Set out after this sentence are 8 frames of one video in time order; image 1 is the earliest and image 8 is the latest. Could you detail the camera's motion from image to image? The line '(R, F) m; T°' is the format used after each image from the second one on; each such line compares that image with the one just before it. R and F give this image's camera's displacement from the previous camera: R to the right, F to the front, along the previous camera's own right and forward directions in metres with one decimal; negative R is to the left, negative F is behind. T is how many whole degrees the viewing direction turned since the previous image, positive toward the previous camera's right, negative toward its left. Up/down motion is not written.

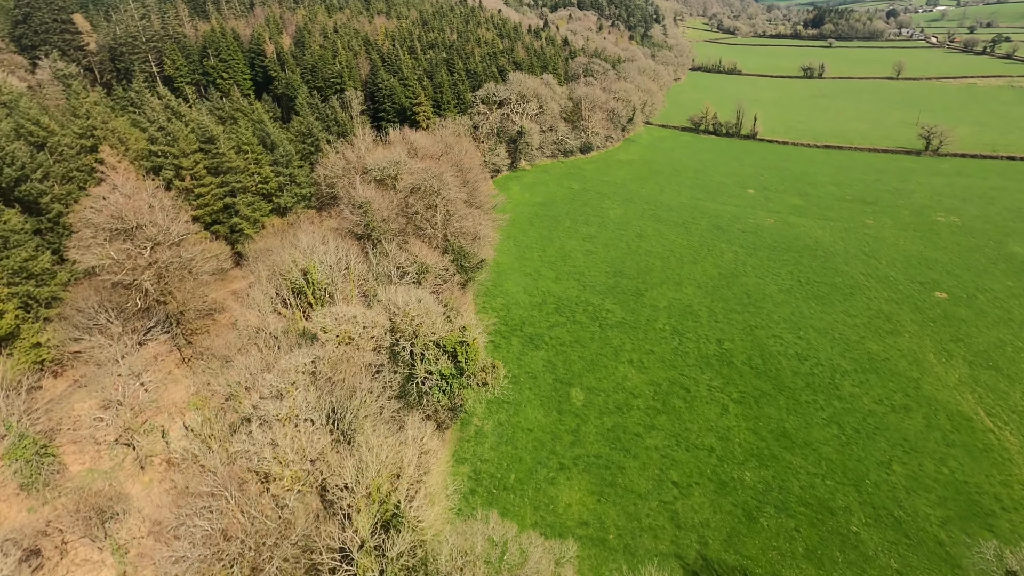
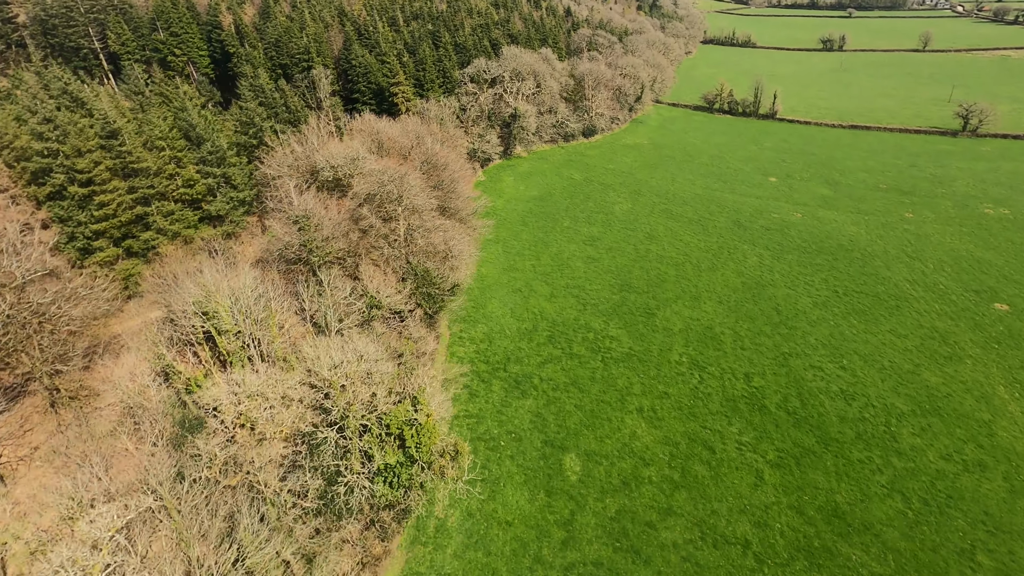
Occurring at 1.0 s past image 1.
(+1.6, +8.7) m; -1°
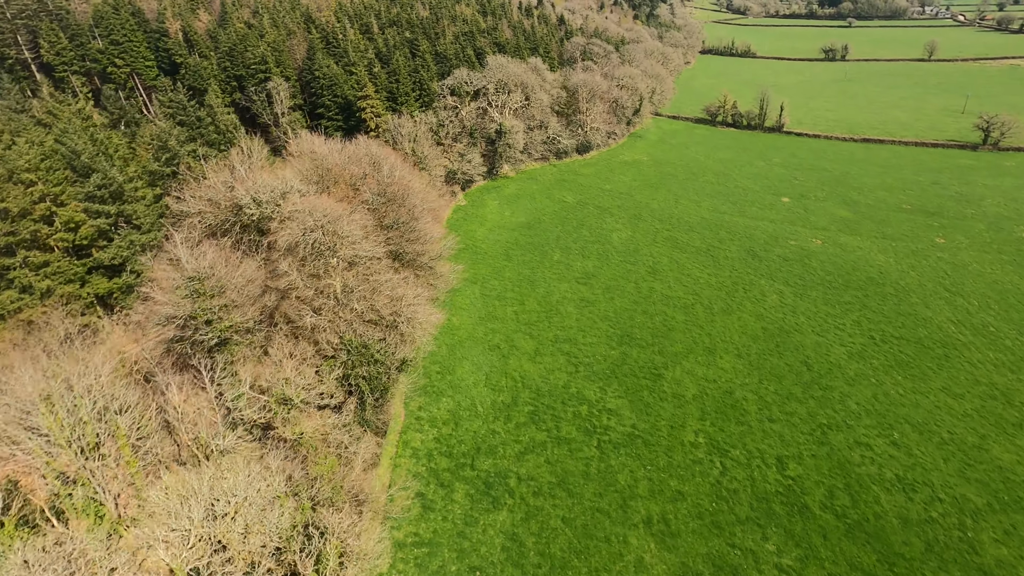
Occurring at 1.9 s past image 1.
(+1.5, +8.0) m; 0°
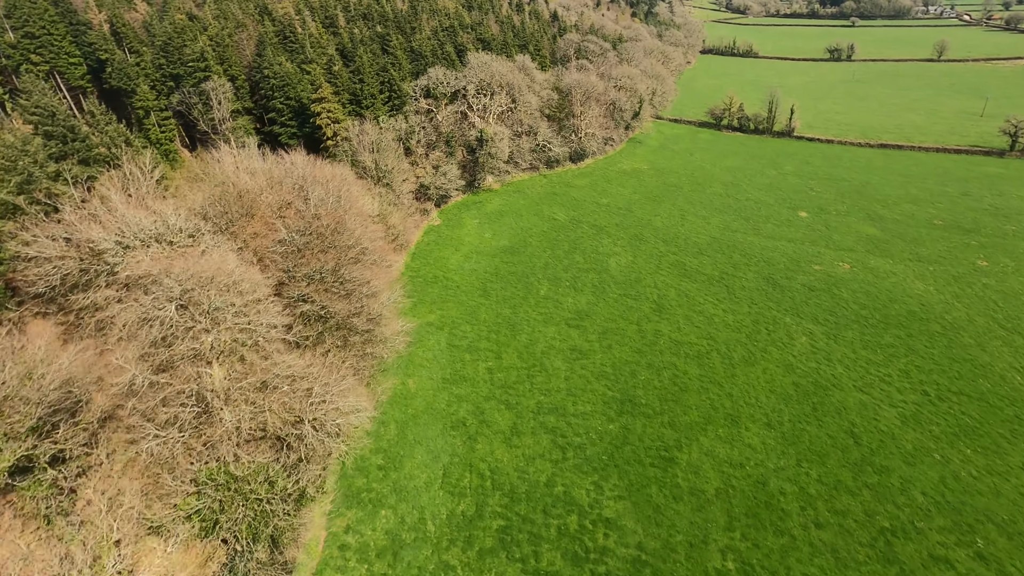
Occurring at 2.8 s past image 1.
(+1.5, +8.4) m; 0°
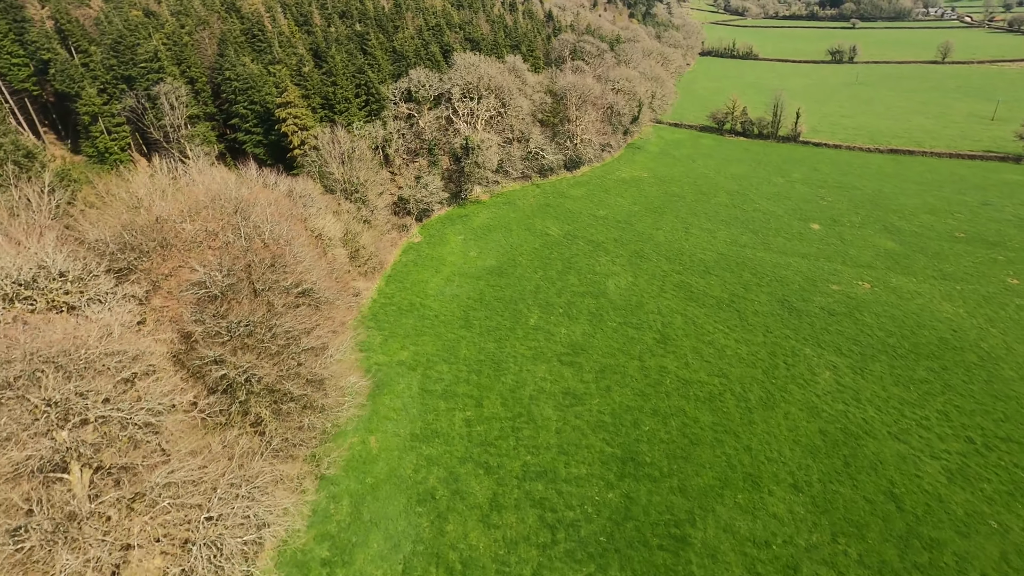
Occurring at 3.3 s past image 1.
(+0.9, +4.9) m; 0°
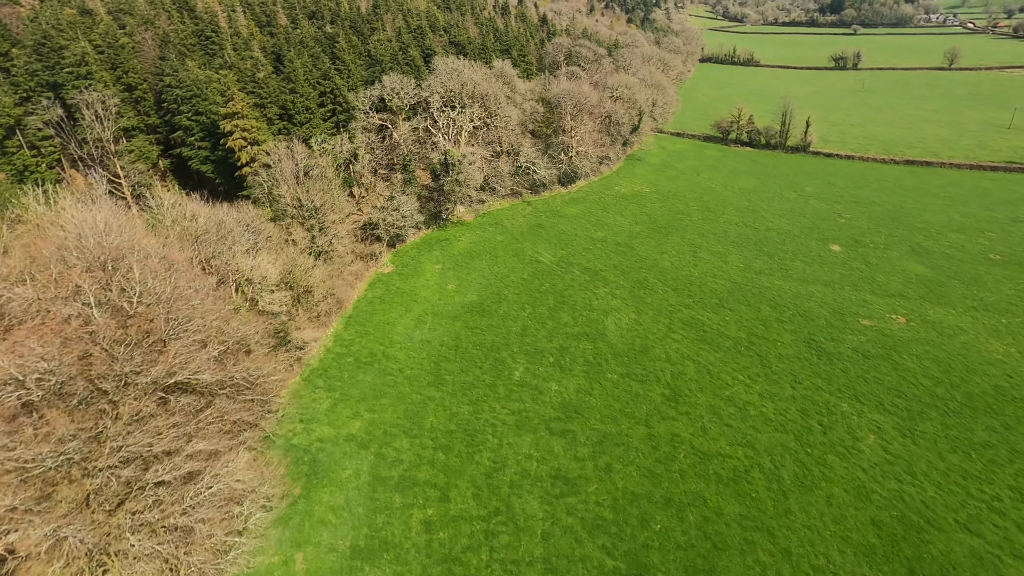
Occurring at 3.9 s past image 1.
(+1.1, +6.3) m; 0°
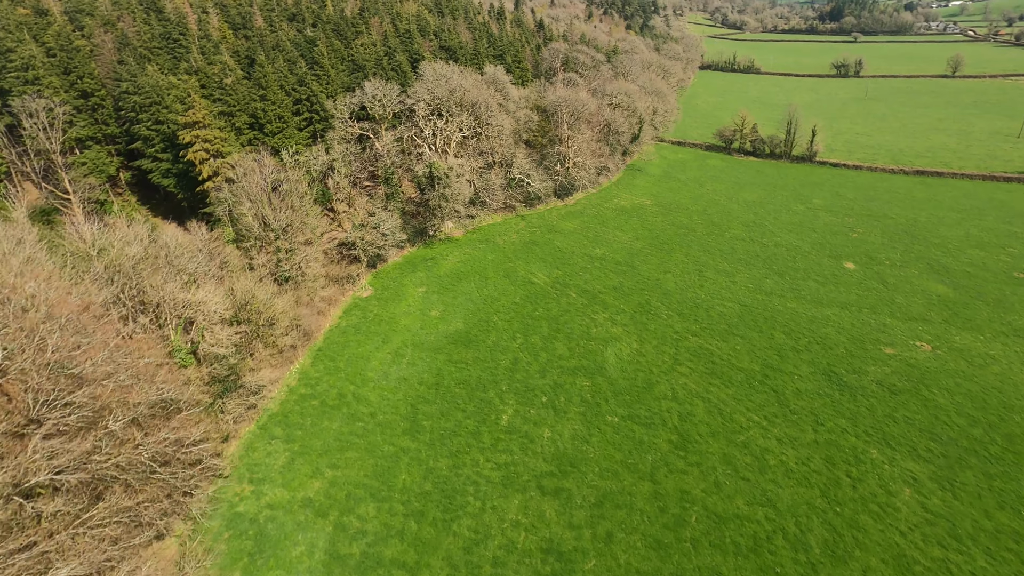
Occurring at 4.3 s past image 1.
(+0.6, +3.7) m; 0°
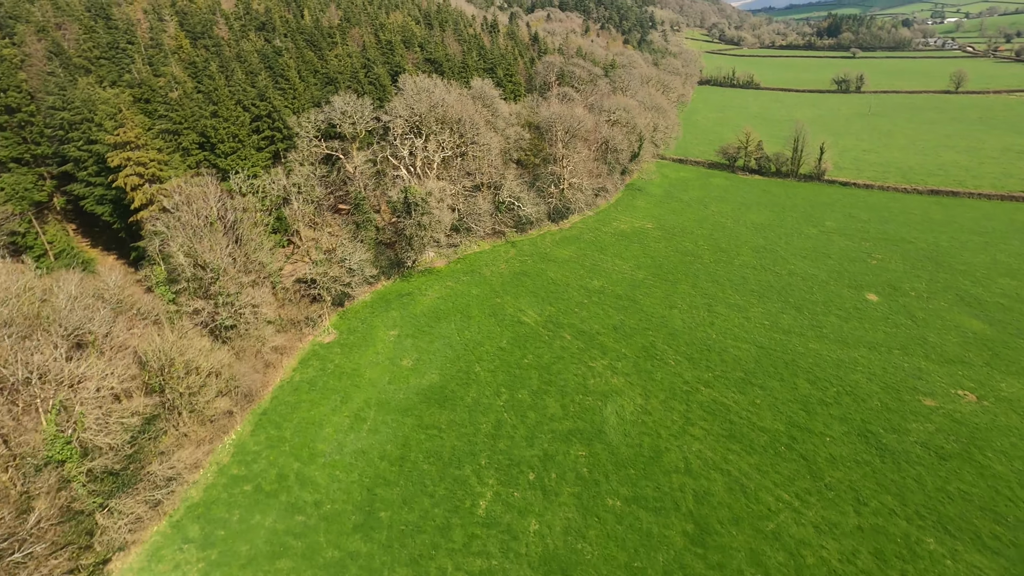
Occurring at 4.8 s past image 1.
(+0.8, +5.0) m; 0°
